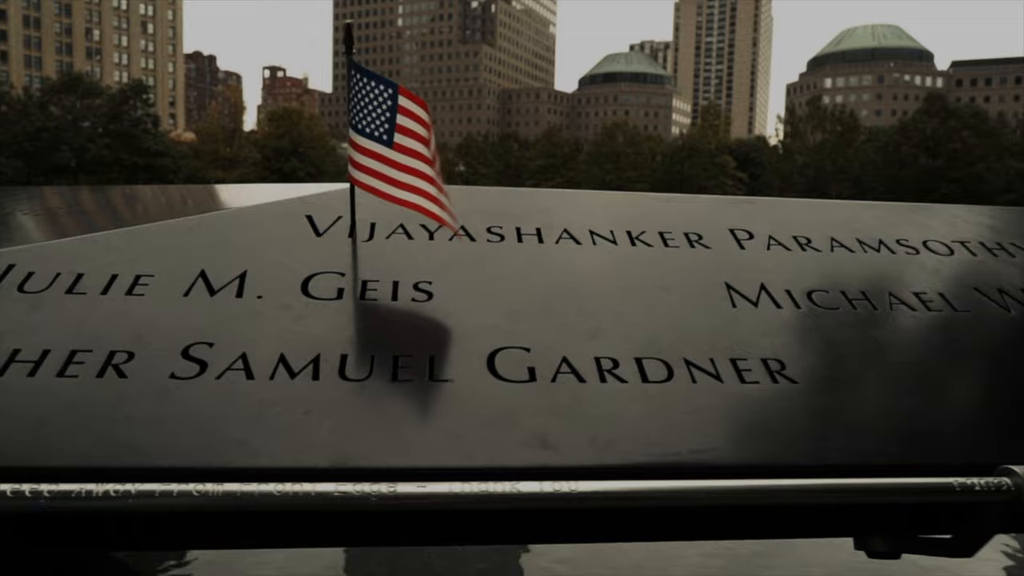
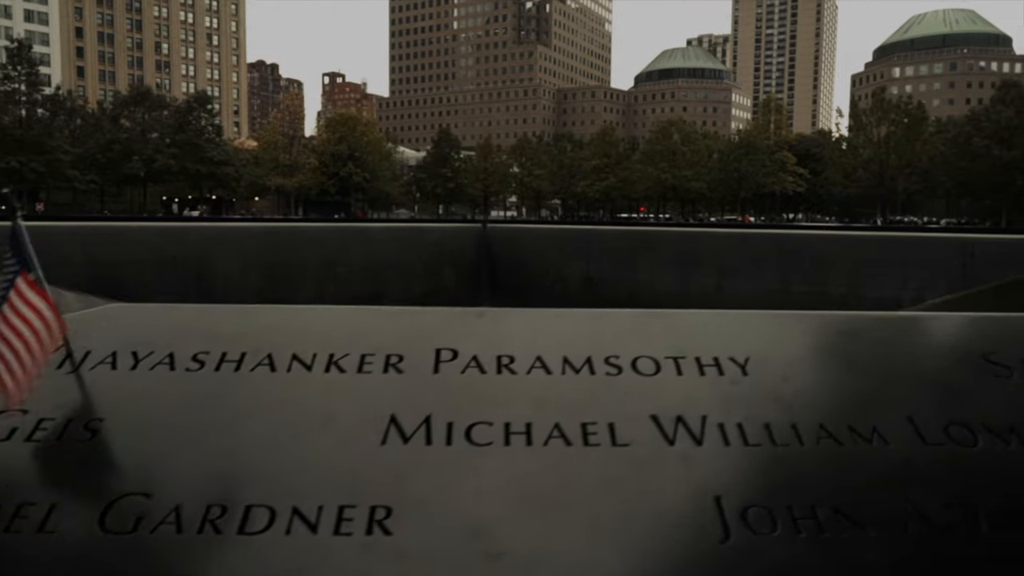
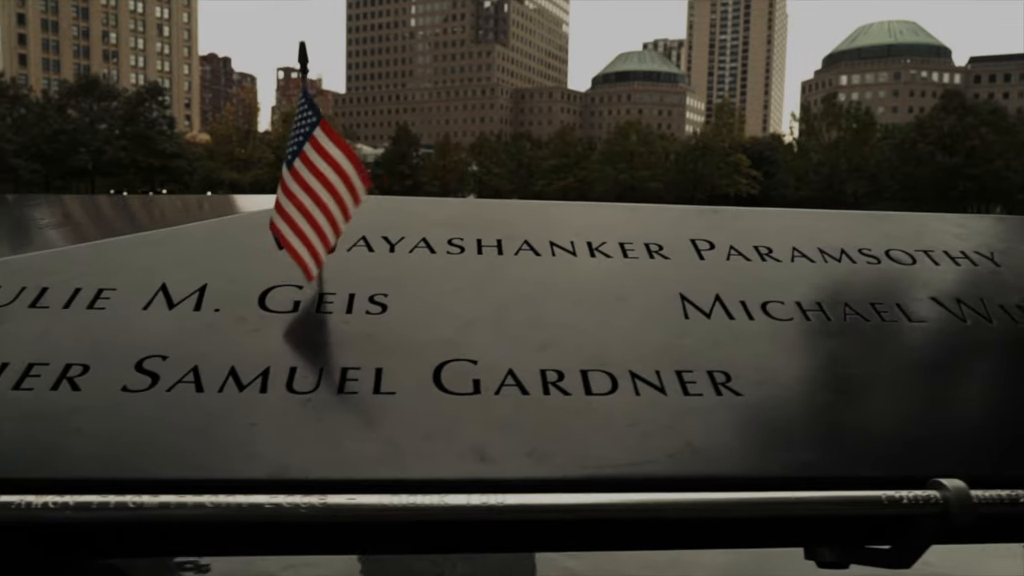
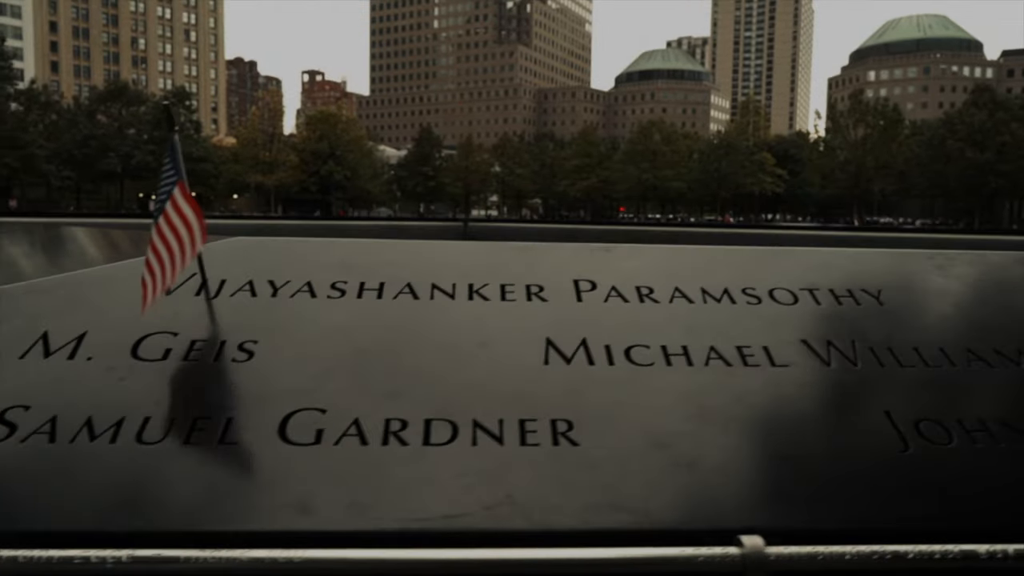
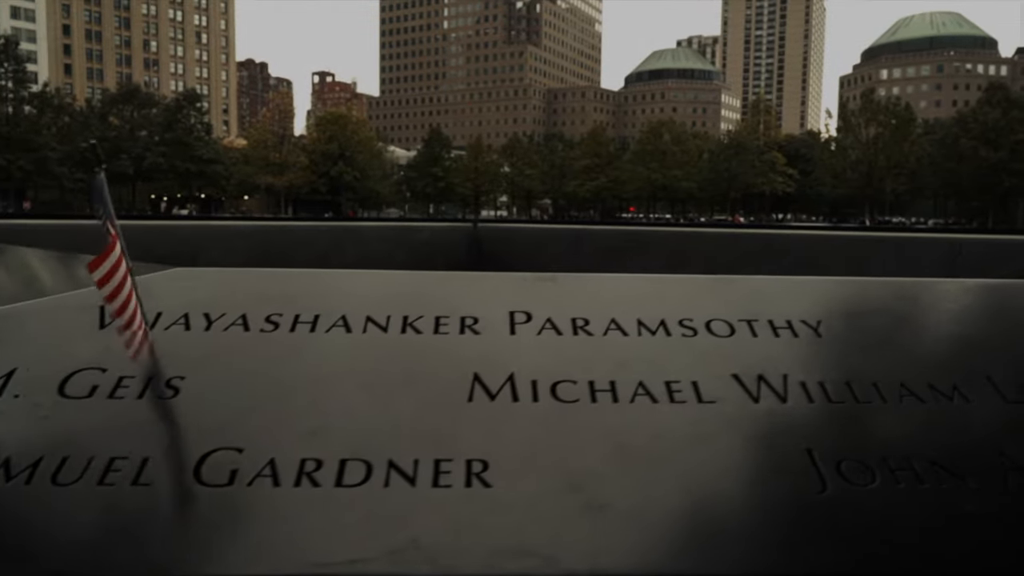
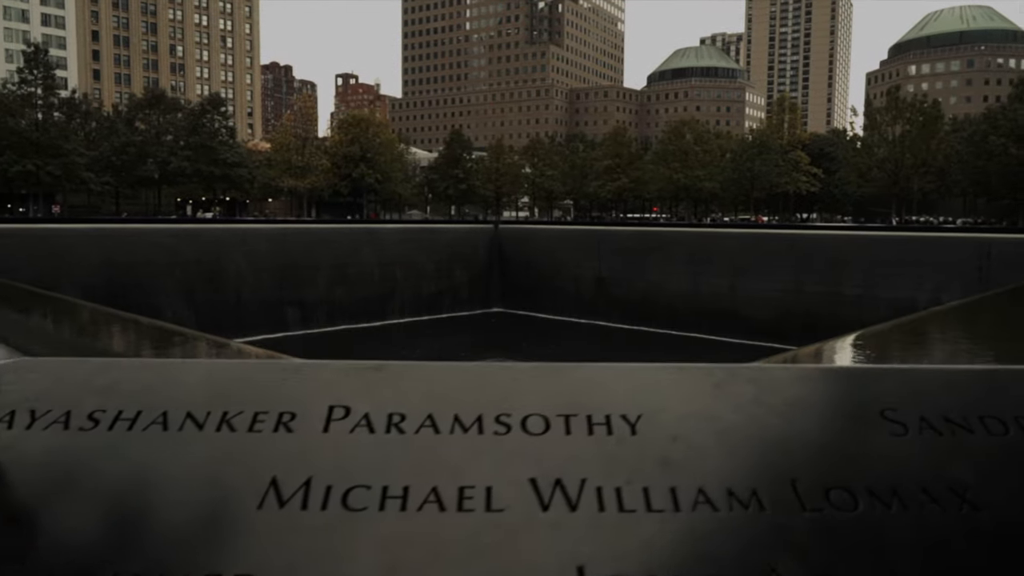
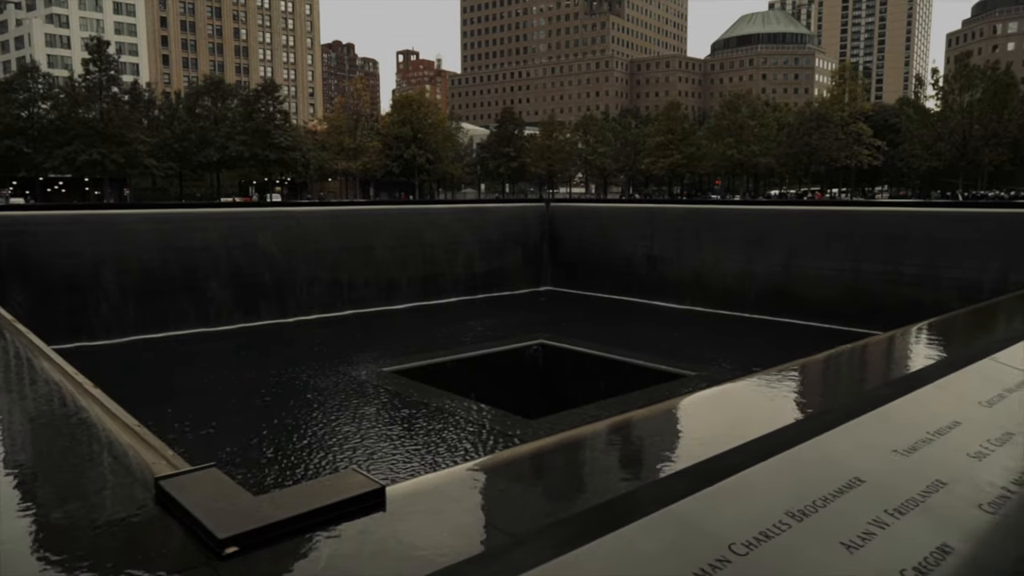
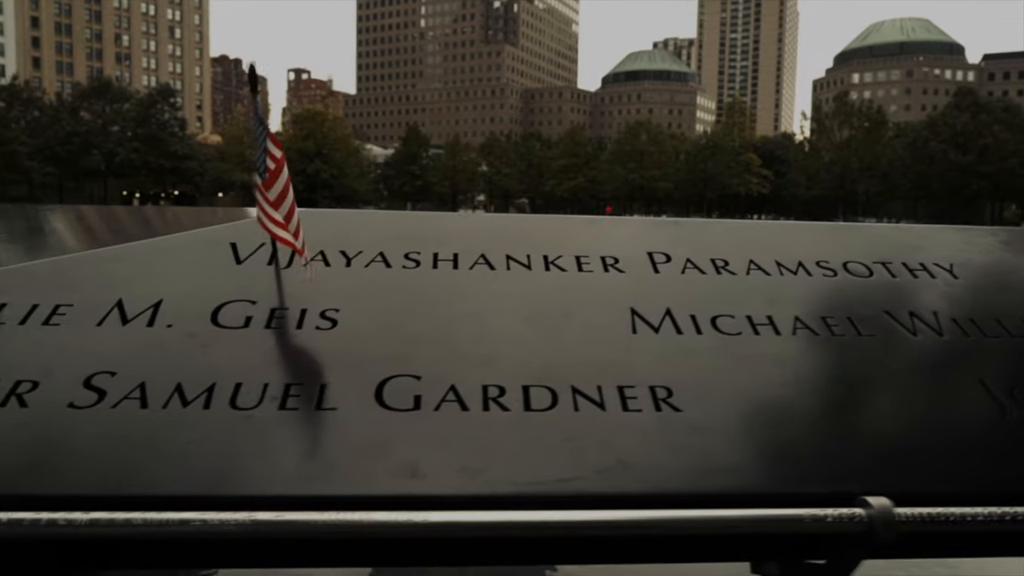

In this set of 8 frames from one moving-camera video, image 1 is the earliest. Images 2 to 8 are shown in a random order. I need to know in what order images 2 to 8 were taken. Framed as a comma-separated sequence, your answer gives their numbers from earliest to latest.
3, 8, 4, 5, 2, 6, 7
